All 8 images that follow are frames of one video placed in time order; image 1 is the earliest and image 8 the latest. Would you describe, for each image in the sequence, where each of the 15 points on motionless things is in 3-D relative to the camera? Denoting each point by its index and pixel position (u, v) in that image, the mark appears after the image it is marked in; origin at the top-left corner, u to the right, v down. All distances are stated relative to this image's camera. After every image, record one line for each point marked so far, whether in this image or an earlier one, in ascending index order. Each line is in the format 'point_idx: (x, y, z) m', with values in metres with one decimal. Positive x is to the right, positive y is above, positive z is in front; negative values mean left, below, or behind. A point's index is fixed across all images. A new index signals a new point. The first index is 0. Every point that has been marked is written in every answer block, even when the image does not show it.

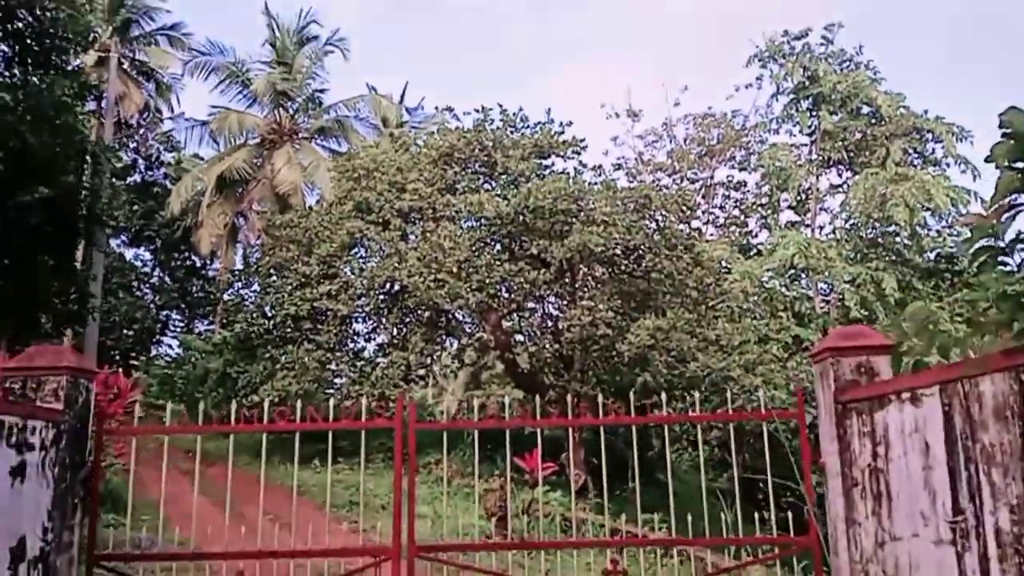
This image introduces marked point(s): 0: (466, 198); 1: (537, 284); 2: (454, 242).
0: (-0.6, +1.2, +10.8) m
1: (+0.3, 0.0, +10.4) m
2: (-0.7, +0.6, +10.4) m
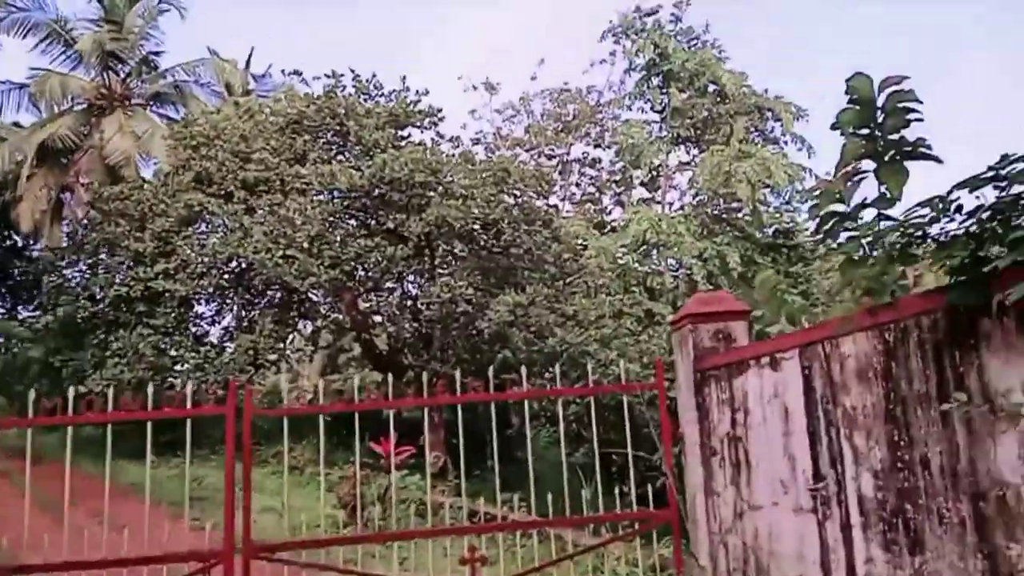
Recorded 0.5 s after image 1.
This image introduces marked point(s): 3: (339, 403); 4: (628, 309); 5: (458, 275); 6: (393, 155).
0: (-2.5, +1.5, +10.2) m
1: (-1.4, +0.3, +10.0) m
2: (-2.5, +0.9, +9.8) m
3: (-1.1, -0.7, +5.1) m
4: (+1.5, -0.3, +11.0) m
5: (-0.7, +0.2, +10.3) m
6: (-1.5, +1.7, +10.2) m
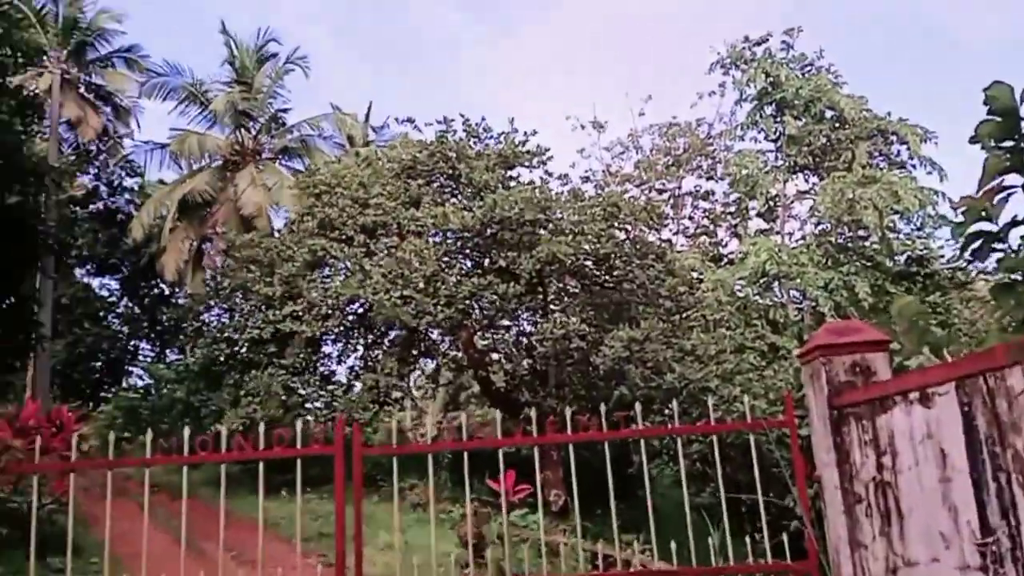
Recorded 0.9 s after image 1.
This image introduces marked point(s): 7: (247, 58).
0: (-1.1, +1.0, +10.5) m
1: (0.0, -0.1, +10.1) m
2: (-1.1, +0.4, +10.1) m
3: (-0.4, -1.0, +5.1) m
4: (+3.0, -0.8, +10.6) m
5: (+0.8, -0.2, +10.3) m
6: (-0.1, +1.2, +10.4) m
7: (-6.0, +5.3, +18.8) m
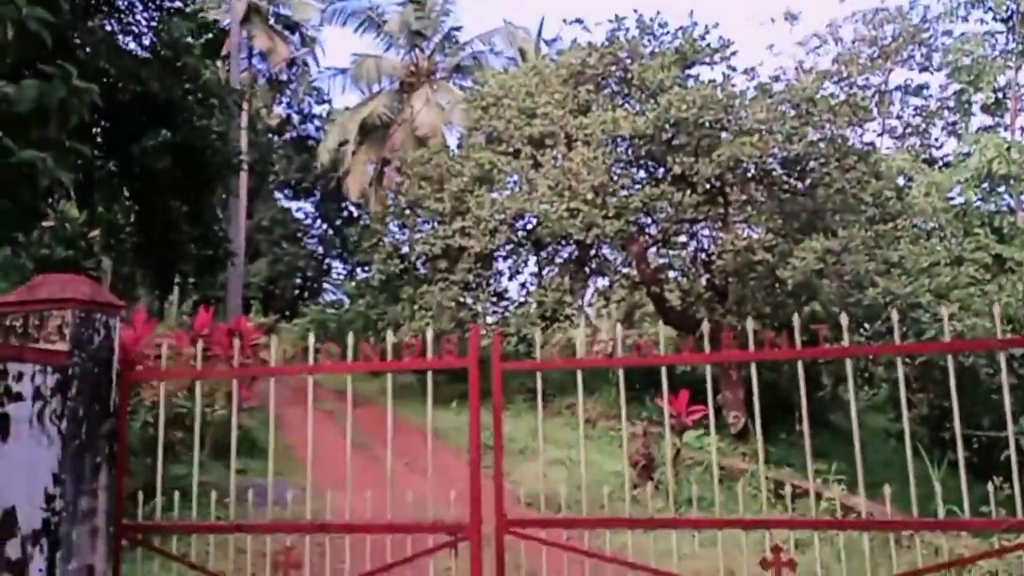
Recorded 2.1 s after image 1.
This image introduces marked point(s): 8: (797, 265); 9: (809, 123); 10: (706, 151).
0: (+1.1, +2.1, +9.9) m
1: (+2.0, +0.9, +9.4) m
2: (+0.9, +1.5, +9.6) m
3: (+0.6, -0.4, +4.7) m
4: (+5.1, +0.3, +9.2) m
5: (+2.8, +0.8, +9.4) m
6: (+1.9, +2.3, +9.5) m
7: (-2.1, +7.1, +18.6) m
8: (+3.2, +0.3, +9.1) m
9: (+3.5, +1.9, +9.5) m
10: (+2.2, +1.6, +9.4) m
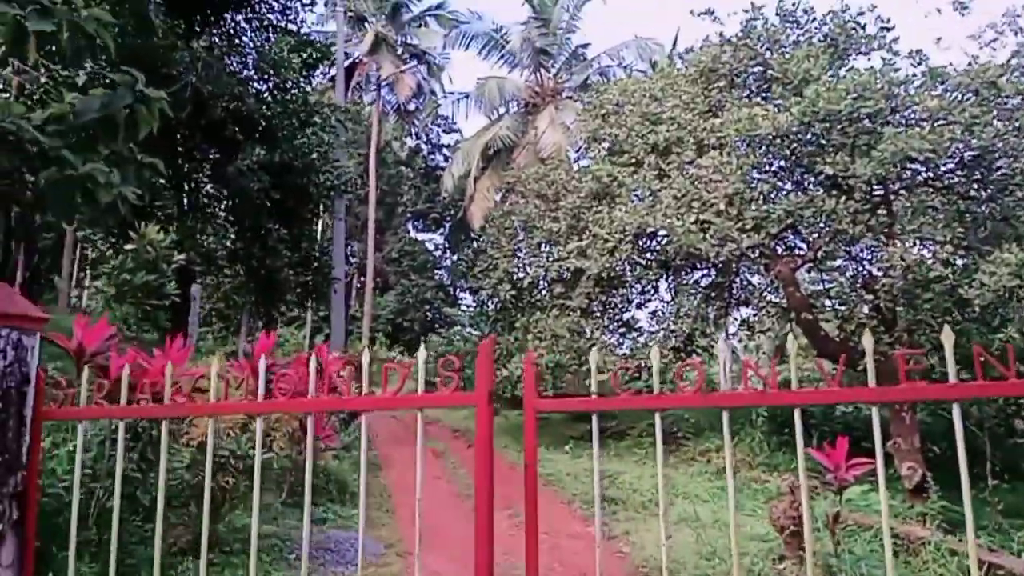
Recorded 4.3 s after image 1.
0: (+2.4, +1.8, +8.7) m
1: (+3.2, +0.7, +7.9) m
2: (+2.2, +1.2, +8.4) m
3: (+1.0, -0.5, +3.5) m
4: (+6.2, +0.1, +7.3) m
5: (+4.0, +0.6, +7.8) m
6: (+3.2, +2.1, +8.2) m
7: (+0.8, +6.5, +18.0) m
8: (+4.3, 0.0, +7.4) m
9: (+4.7, +1.7, +7.8) m
10: (+3.5, +1.4, +8.0) m
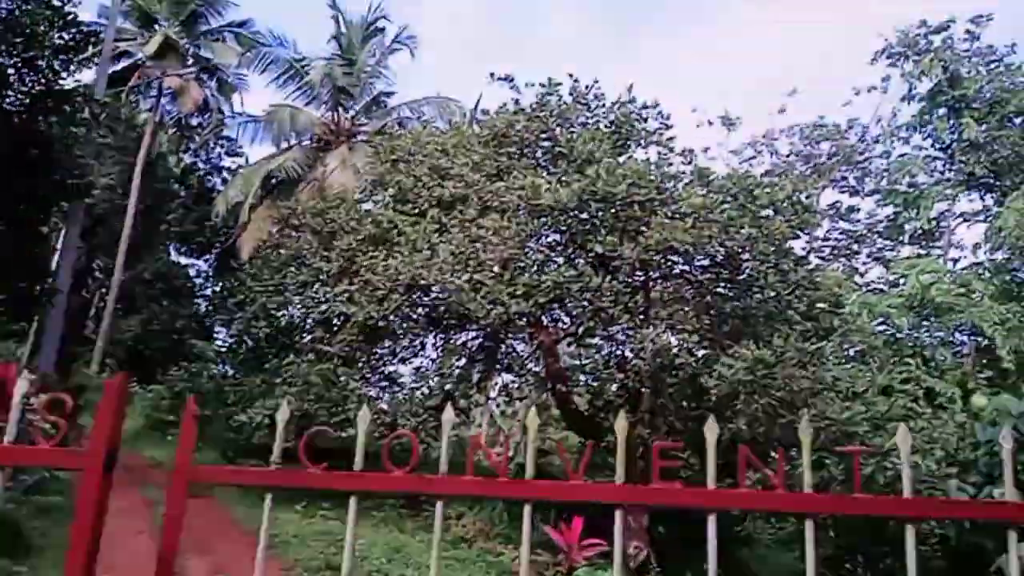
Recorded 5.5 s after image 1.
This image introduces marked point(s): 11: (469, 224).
0: (+0.1, +1.1, +8.7) m
1: (+0.9, -0.1, +8.2) m
2: (-0.1, +0.6, +8.3) m
3: (-0.1, -0.7, +3.2) m
4: (+3.9, -1.0, +8.3) m
5: (+1.7, -0.3, +8.2) m
6: (+1.0, +1.3, +8.5) m
7: (-3.4, +5.5, +17.7) m
8: (+2.0, -0.8, +7.9) m
9: (+2.5, +0.7, +8.5) m
10: (+1.2, +0.5, +8.3) m
11: (-0.5, +0.7, +8.7) m
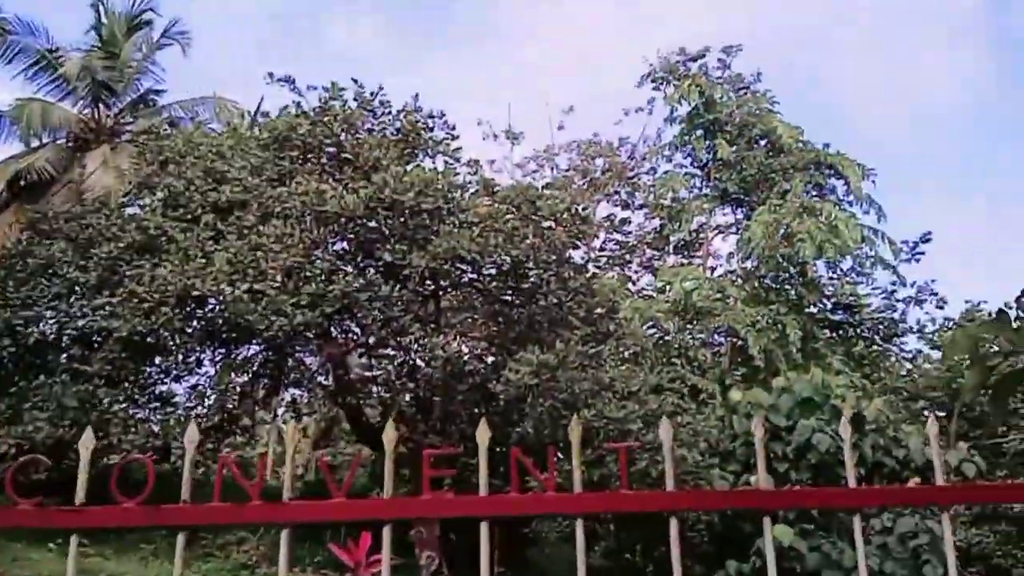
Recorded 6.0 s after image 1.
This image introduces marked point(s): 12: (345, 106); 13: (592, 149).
0: (-2.2, +1.0, +8.4) m
1: (-1.2, -0.2, +8.1) m
2: (-2.3, +0.5, +8.0) m
3: (-0.9, -0.7, +3.0) m
4: (+1.7, -1.1, +8.9) m
5: (-0.4, -0.3, +8.3) m
6: (-1.2, +1.2, +8.4) m
7: (-7.9, +5.2, +16.2) m
8: (0.0, -0.9, +8.1) m
9: (+0.2, +0.7, +8.8) m
10: (-1.0, +0.4, +8.3) m
11: (-2.7, +0.6, +8.2) m
12: (-1.9, +2.1, +9.3) m
13: (+1.3, +2.3, +13.1) m
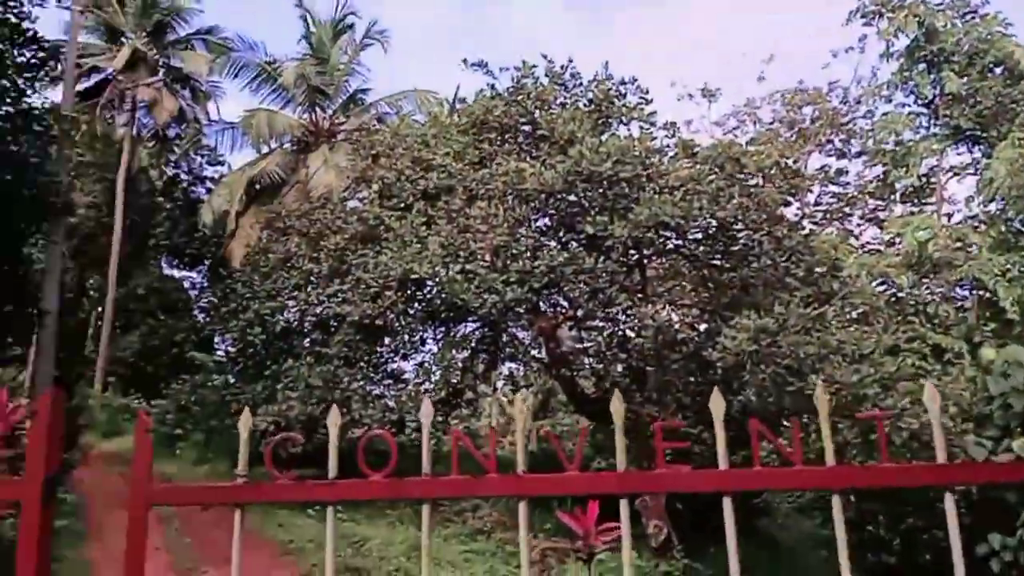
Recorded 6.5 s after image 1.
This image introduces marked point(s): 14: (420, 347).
0: (-0.1, +1.2, +8.6) m
1: (+0.9, +0.1, +8.0) m
2: (-0.2, +0.7, +8.2) m
3: (-0.1, -0.7, +3.1) m
4: (+3.9, -0.6, +8.2) m
5: (+1.7, 0.0, +8.1) m
6: (+0.8, +1.5, +8.4) m
7: (-4.0, +5.5, +17.4) m
8: (+2.0, -0.6, +7.8) m
9: (+2.4, +1.1, +8.4) m
10: (+1.1, +0.8, +8.2) m
11: (-0.6, +0.8, +8.5) m
12: (+0.3, +2.3, +9.3) m
13: (+4.4, +3.0, +12.2) m
14: (-1.1, -0.6, +9.0) m
